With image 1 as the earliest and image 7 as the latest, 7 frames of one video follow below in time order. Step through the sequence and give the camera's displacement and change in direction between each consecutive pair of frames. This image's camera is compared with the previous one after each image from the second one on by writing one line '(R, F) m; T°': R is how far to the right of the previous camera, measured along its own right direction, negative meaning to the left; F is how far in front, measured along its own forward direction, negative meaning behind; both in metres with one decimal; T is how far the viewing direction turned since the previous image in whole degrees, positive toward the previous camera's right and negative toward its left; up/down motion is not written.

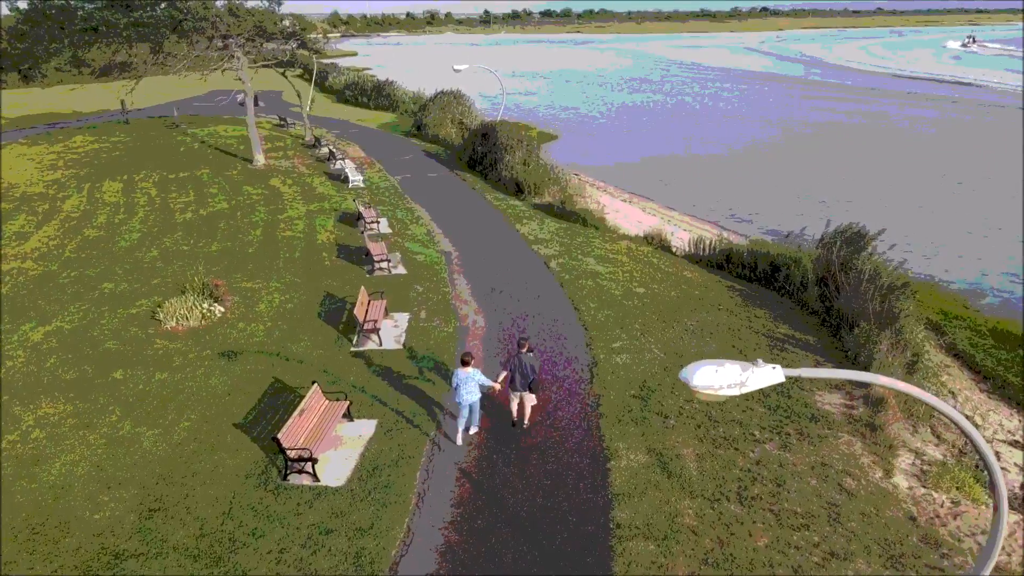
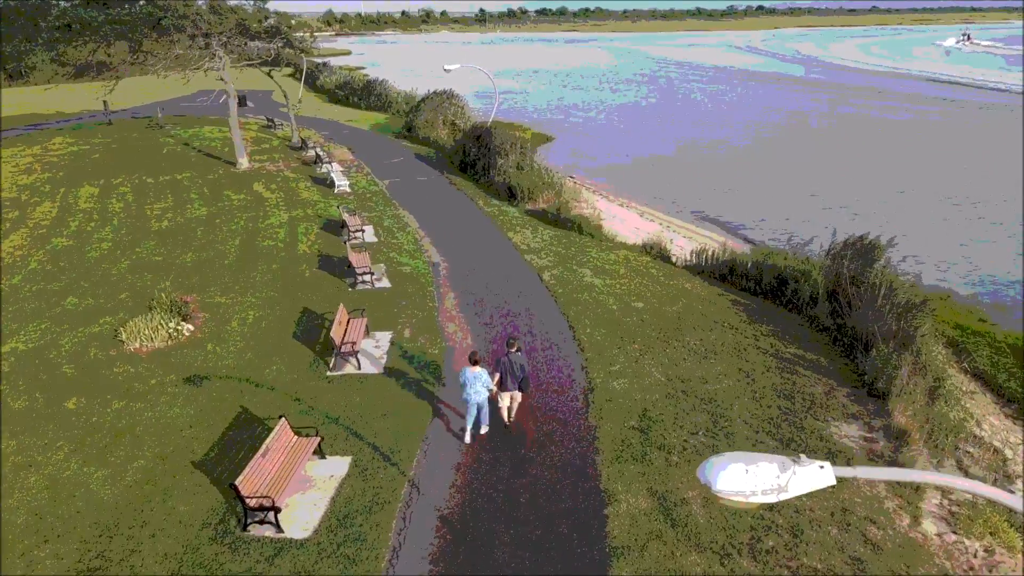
(+0.1, +1.0) m; 0°
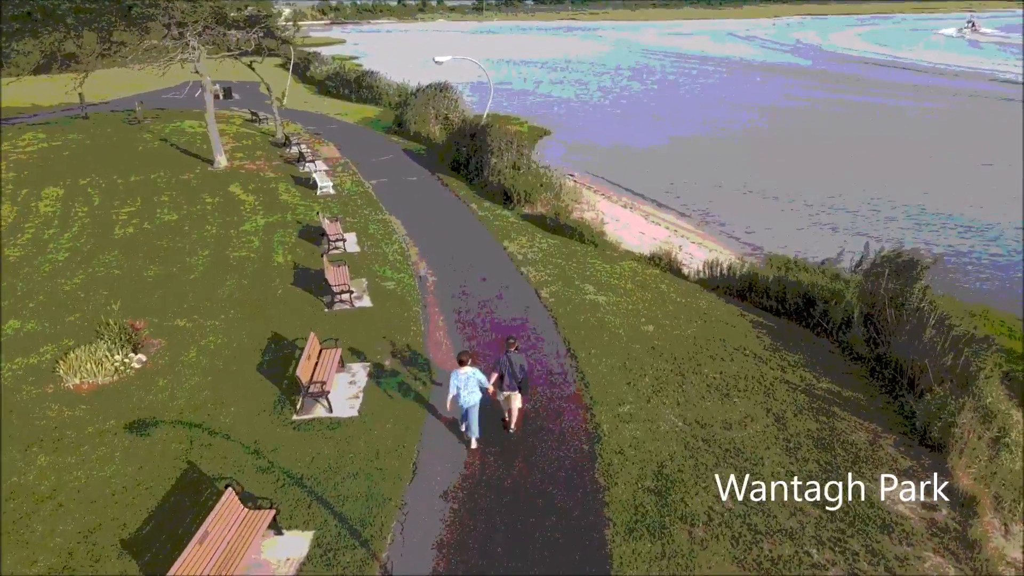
(0.0, +1.6) m; 0°
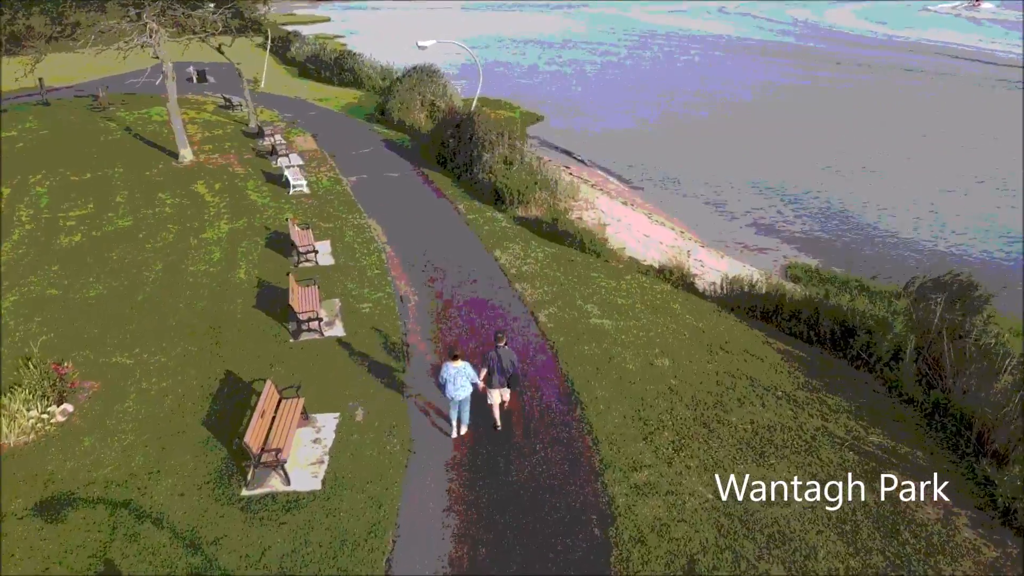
(0.0, +1.8) m; +1°
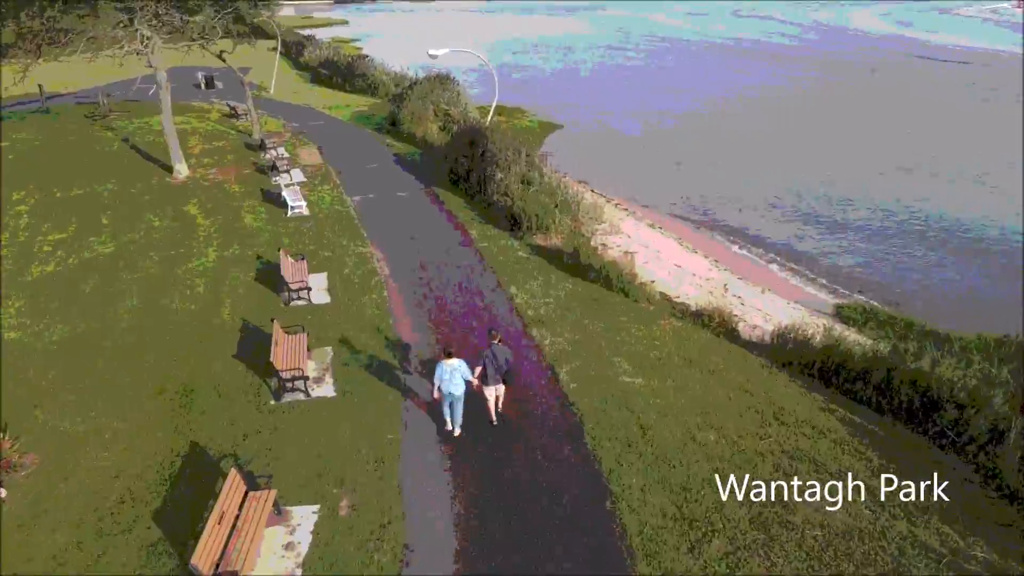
(0.0, +1.7) m; -1°
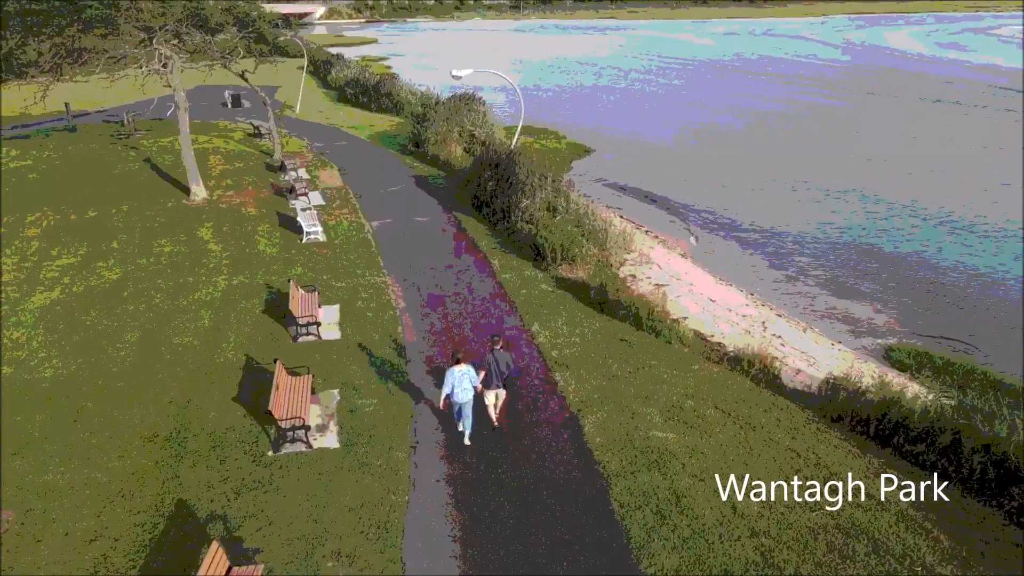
(+0.1, +0.9) m; -2°
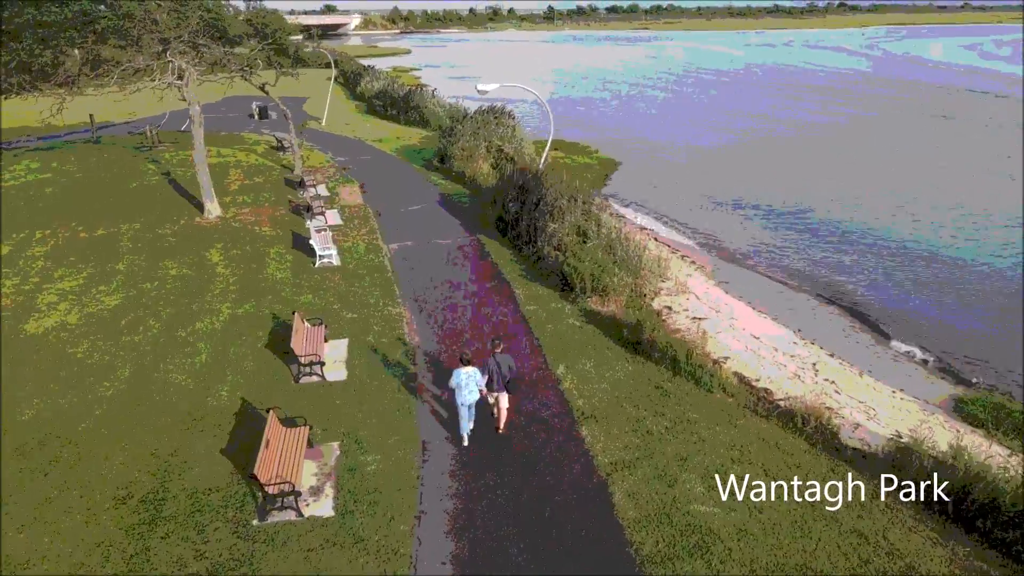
(+0.1, +1.2) m; -2°
